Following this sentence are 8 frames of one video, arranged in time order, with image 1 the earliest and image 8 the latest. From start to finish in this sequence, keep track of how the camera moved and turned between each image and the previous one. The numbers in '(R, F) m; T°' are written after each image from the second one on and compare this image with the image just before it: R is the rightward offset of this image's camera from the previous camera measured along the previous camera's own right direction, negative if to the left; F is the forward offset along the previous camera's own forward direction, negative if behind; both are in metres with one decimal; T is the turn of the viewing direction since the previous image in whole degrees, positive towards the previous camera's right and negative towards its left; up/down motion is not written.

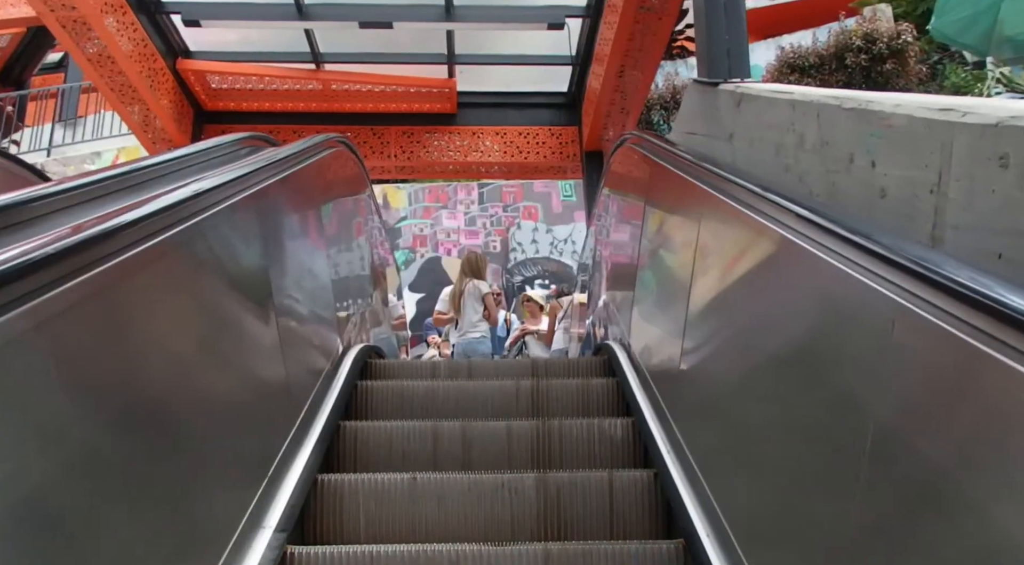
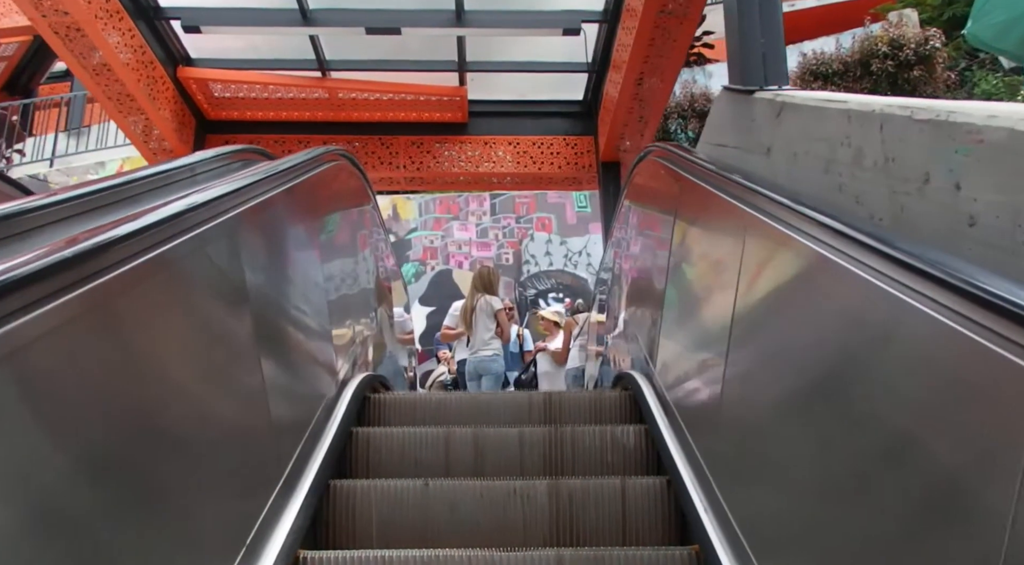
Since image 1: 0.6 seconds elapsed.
(0.0, +0.2) m; -1°
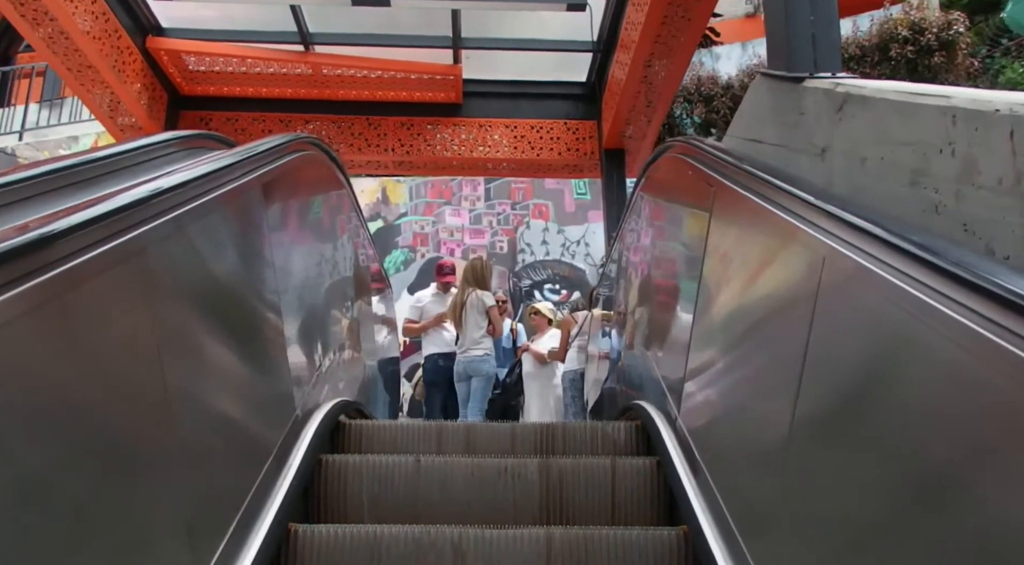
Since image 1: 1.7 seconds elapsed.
(0.0, +0.3) m; +1°
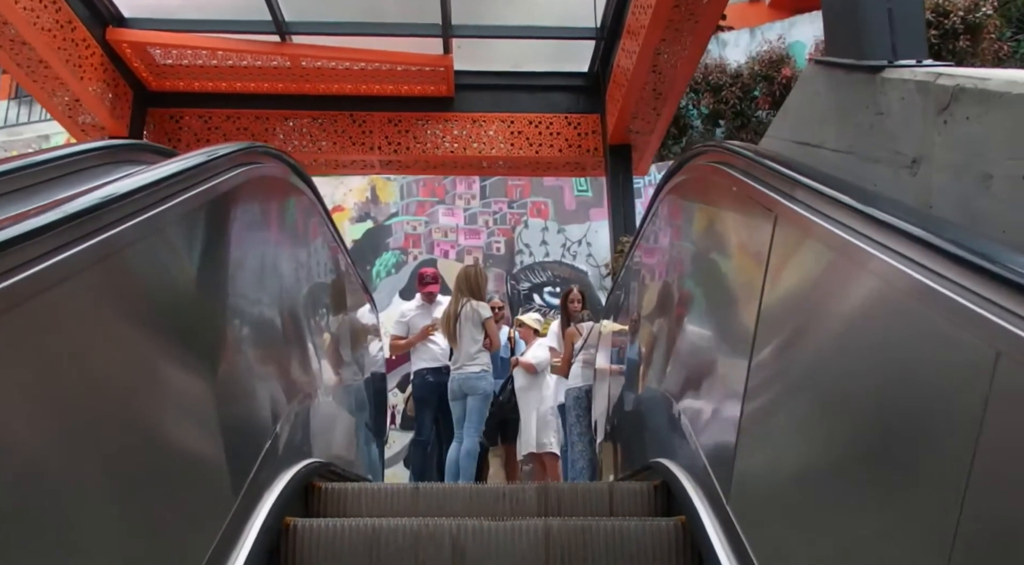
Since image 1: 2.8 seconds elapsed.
(0.0, +0.4) m; 0°
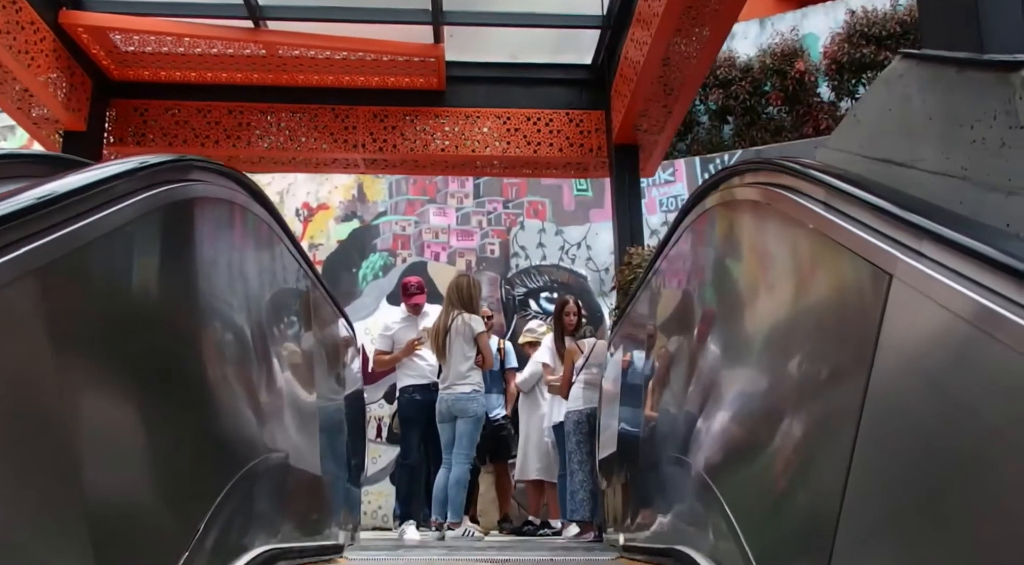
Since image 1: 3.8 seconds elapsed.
(0.0, +0.4) m; 0°
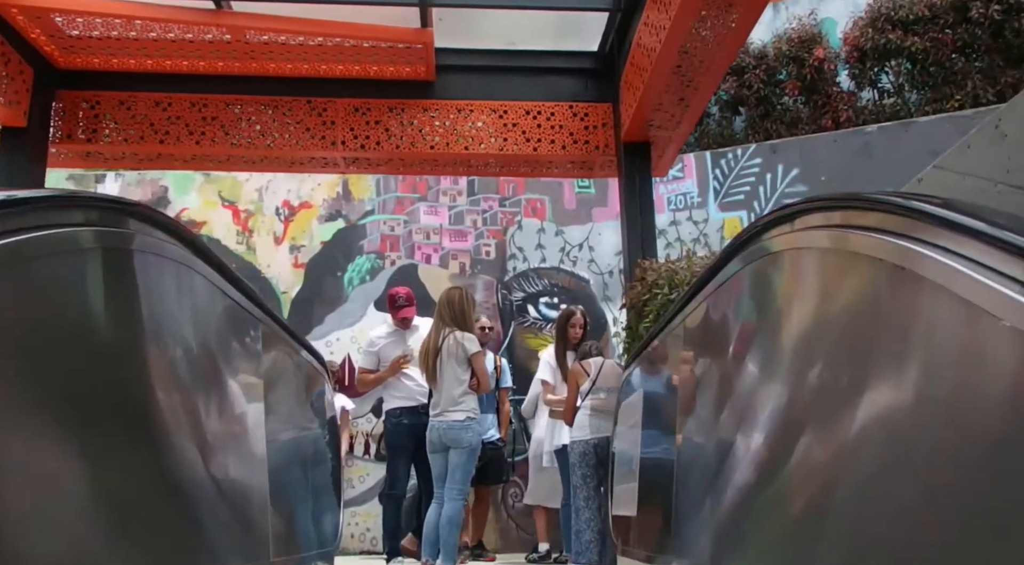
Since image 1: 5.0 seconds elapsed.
(0.0, +0.4) m; 0°
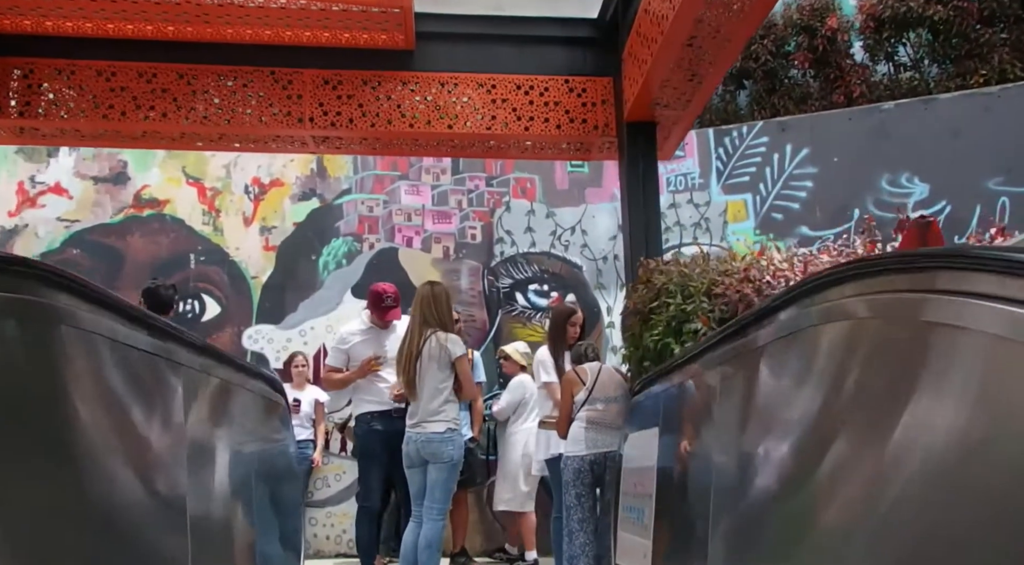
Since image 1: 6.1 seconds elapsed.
(0.0, +0.4) m; +1°
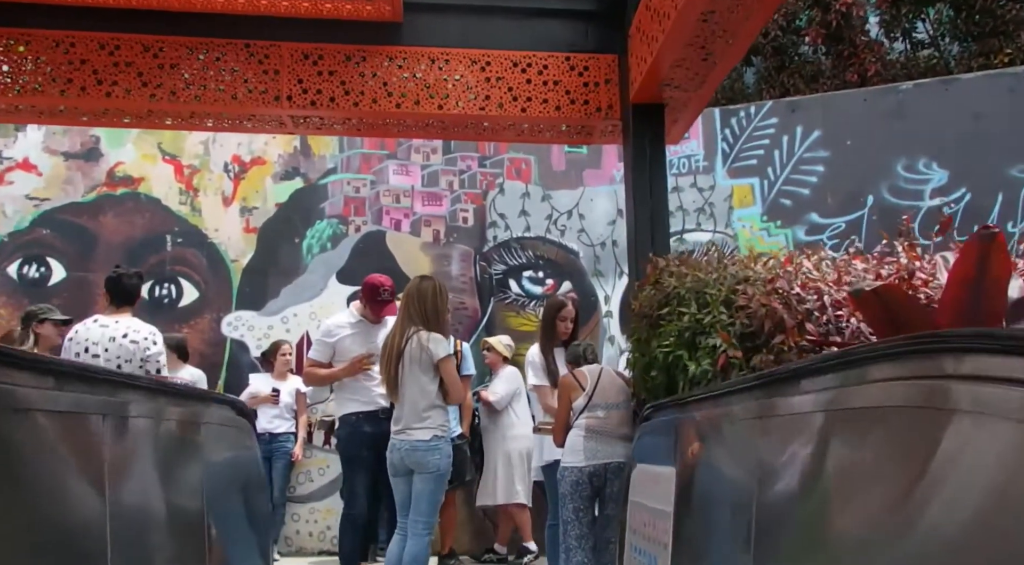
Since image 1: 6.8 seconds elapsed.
(0.0, +0.2) m; +1°
